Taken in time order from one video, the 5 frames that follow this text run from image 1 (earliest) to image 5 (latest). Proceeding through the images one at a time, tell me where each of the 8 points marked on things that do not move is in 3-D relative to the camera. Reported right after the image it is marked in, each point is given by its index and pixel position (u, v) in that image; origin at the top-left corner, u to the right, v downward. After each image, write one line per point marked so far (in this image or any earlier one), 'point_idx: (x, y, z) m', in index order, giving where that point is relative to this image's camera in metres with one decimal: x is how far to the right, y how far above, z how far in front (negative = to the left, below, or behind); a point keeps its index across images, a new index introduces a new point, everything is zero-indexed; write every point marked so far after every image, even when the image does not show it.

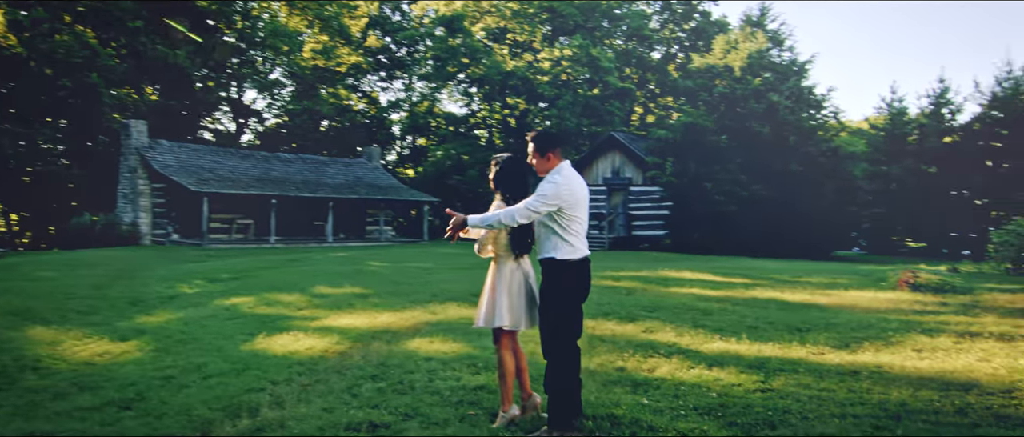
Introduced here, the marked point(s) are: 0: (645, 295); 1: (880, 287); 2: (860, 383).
0: (+1.8, -1.1, +10.6) m
1: (+5.4, -1.0, +11.4) m
2: (+2.4, -1.1, +5.3) m
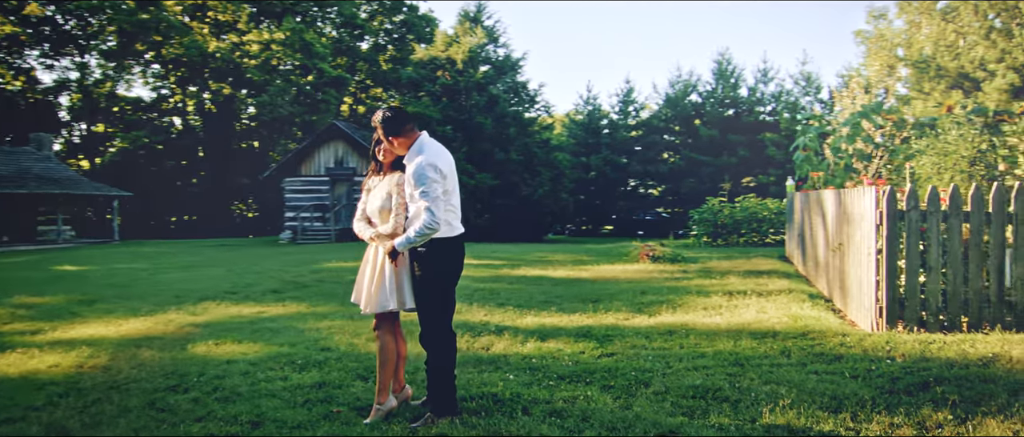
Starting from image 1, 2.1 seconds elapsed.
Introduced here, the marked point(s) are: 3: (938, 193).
0: (-1.2, -0.9, +10.5) m
1: (+1.8, -0.7, +12.6) m
2: (+1.3, -0.9, +5.8) m
3: (+3.1, +0.2, +5.6) m
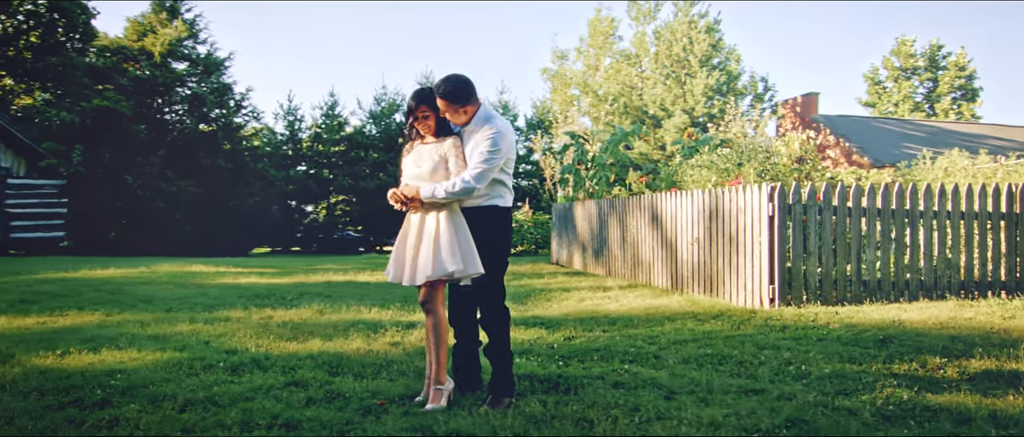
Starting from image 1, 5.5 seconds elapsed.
0: (-3.4, -0.9, +9.3) m
1: (-1.6, -0.8, +12.5) m
2: (+0.9, -0.8, +6.1) m
3: (+2.6, +0.2, +6.7) m
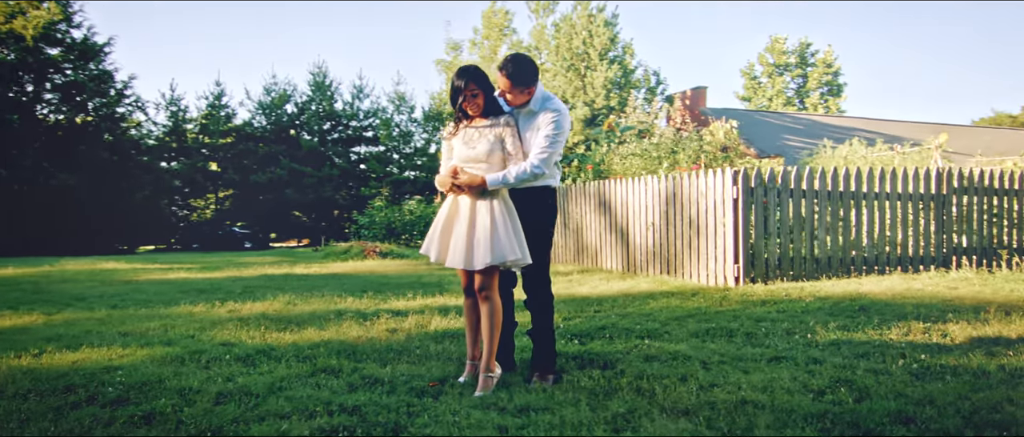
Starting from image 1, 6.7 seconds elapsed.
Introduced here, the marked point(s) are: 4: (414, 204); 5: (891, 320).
0: (-3.9, -0.8, +8.8) m
1: (-2.6, -0.6, +12.2) m
2: (+0.8, -0.7, +6.3) m
3: (+2.4, +0.4, +7.2) m
4: (-2.2, +0.3, +18.0) m
5: (+2.5, -0.7, +5.2) m
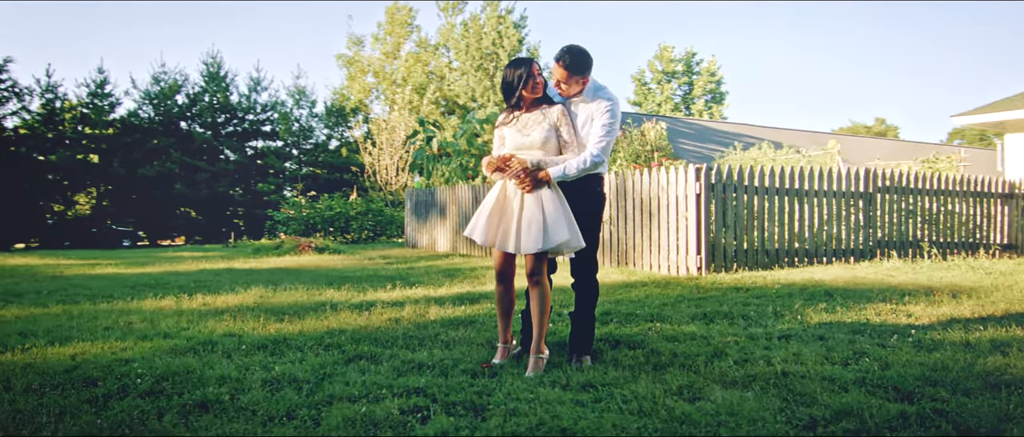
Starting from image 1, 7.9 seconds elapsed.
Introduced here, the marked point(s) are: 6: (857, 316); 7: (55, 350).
0: (-4.3, -0.7, +8.3) m
1: (-3.6, -0.5, +11.9) m
2: (+0.7, -0.6, +6.6) m
3: (+2.1, +0.5, +7.7) m
4: (-4.1, +0.4, +17.7) m
5: (+2.6, -0.6, +5.7) m
6: (+2.3, -0.7, +5.3) m
7: (-2.8, -0.8, +4.8) m
